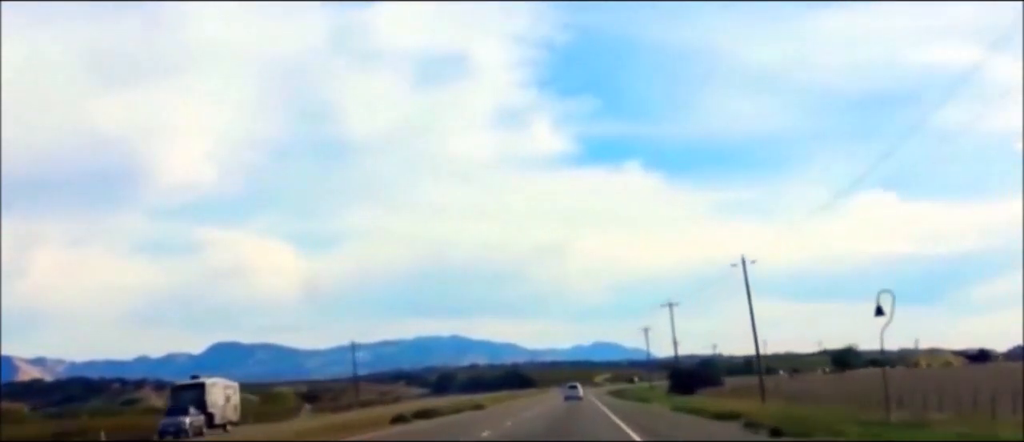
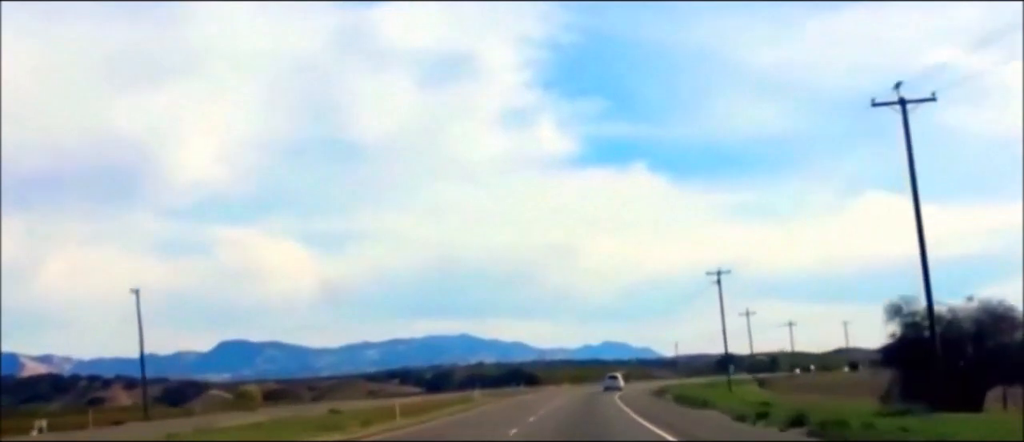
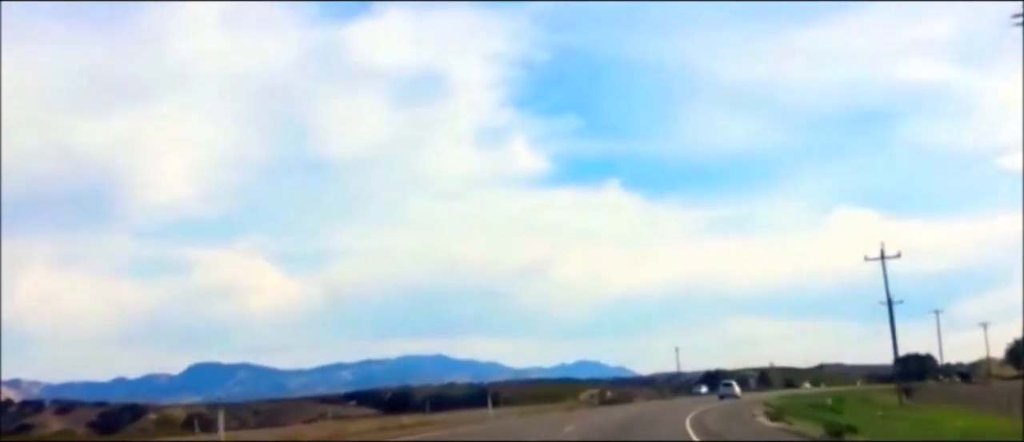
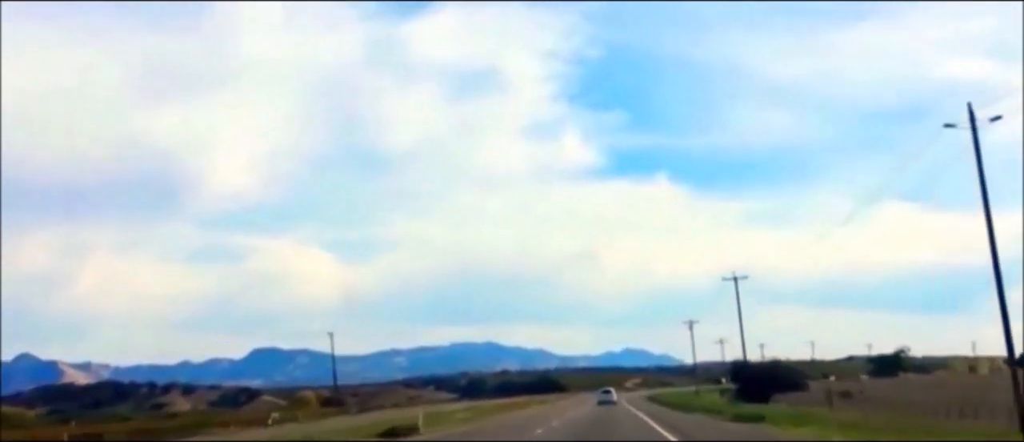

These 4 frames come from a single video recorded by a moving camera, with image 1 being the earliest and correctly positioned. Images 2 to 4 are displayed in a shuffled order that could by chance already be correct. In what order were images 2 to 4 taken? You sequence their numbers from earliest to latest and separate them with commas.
4, 2, 3
